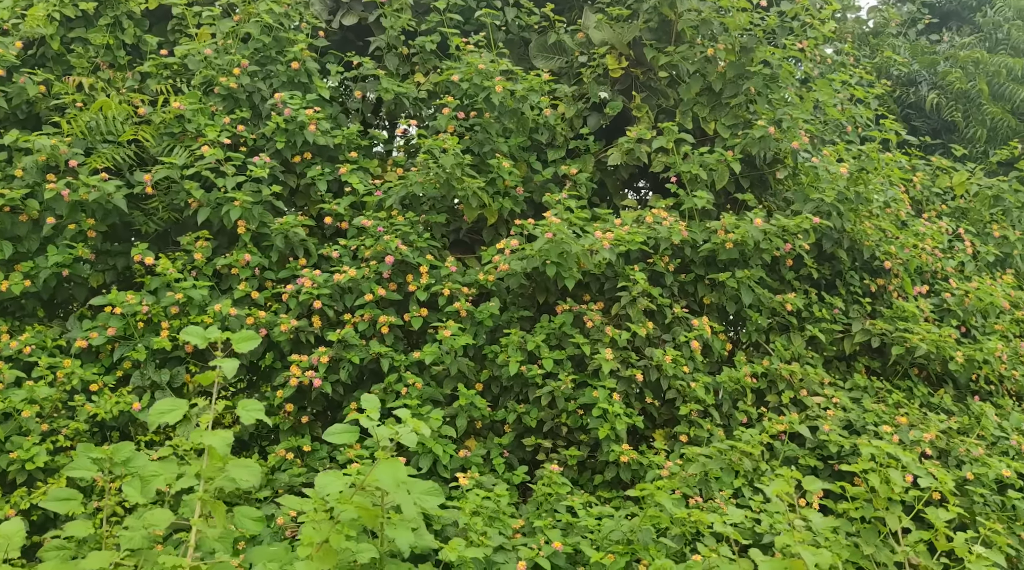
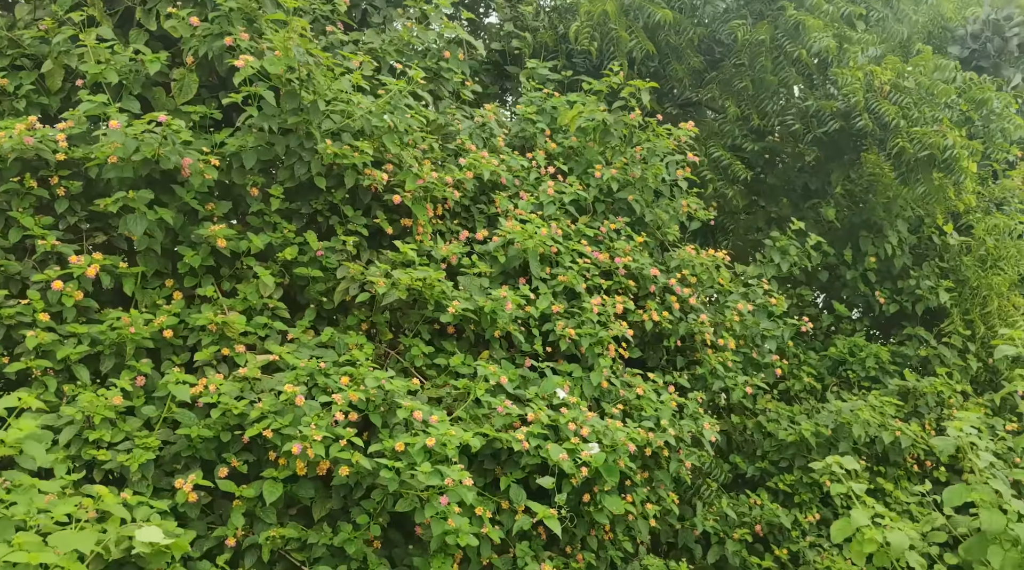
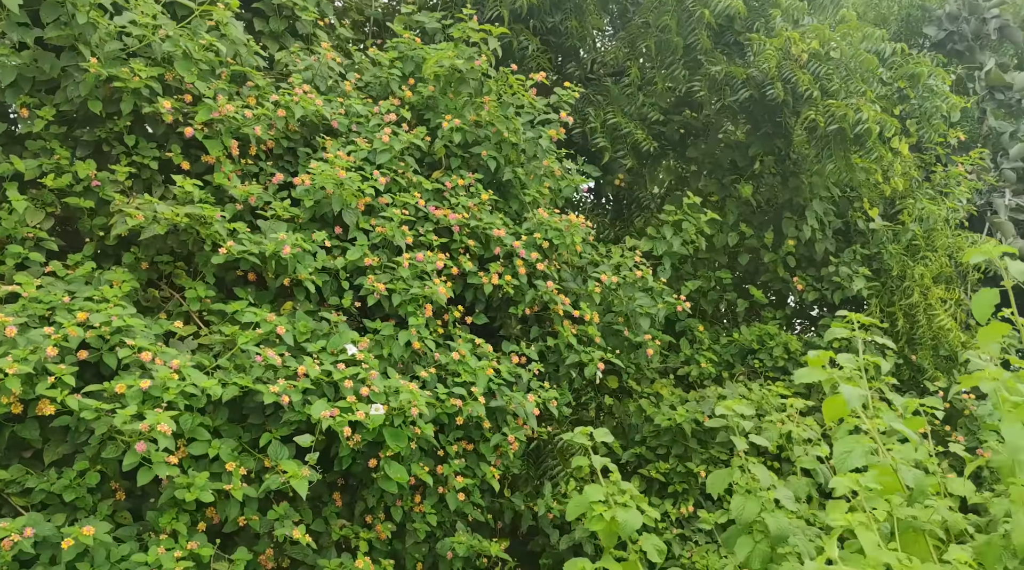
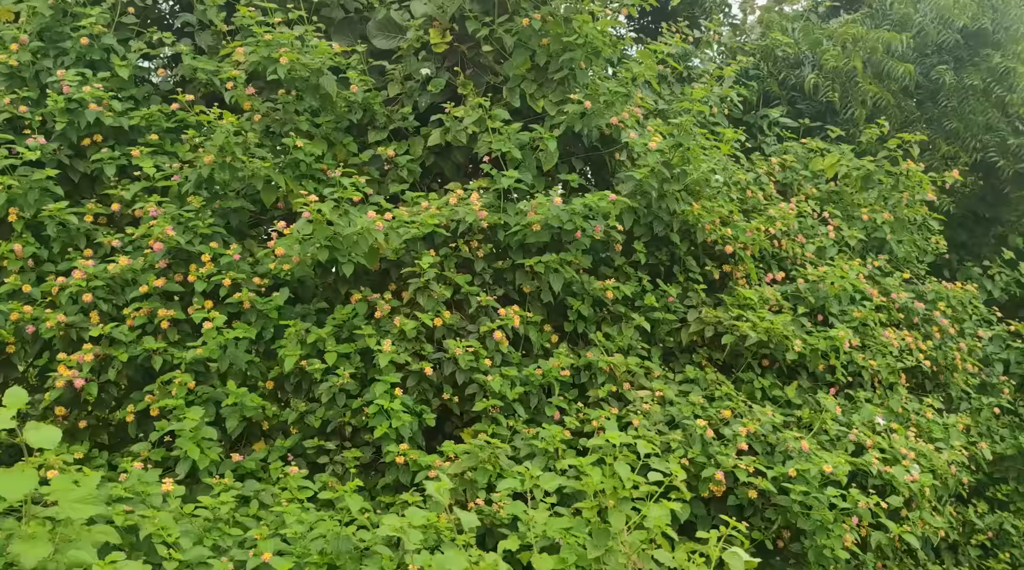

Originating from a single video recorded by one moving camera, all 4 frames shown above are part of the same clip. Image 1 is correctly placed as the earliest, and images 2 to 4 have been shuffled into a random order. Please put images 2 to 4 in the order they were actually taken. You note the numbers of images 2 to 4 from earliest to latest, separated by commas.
4, 2, 3
